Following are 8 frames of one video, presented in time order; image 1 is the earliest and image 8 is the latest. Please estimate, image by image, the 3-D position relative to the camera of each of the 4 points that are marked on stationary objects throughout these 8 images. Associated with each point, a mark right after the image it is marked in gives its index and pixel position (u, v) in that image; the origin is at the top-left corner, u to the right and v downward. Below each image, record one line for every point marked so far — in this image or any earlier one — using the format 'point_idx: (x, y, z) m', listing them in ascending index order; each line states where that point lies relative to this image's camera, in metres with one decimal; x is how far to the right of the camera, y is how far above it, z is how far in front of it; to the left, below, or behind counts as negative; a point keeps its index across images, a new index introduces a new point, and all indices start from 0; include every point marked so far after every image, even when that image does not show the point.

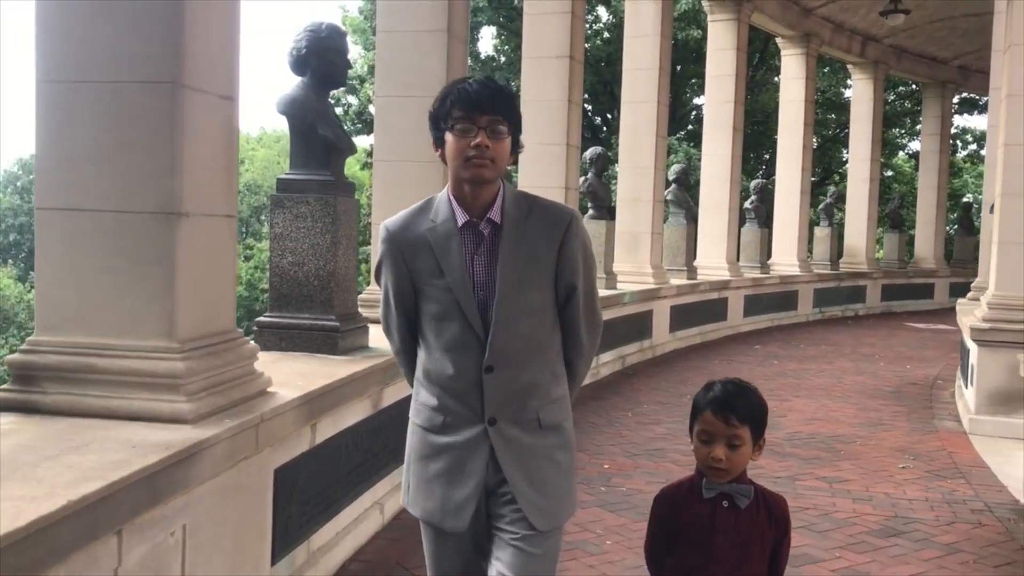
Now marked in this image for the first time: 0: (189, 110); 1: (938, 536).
0: (-1.3, +0.7, +4.0) m
1: (+2.9, -1.7, +6.8) m
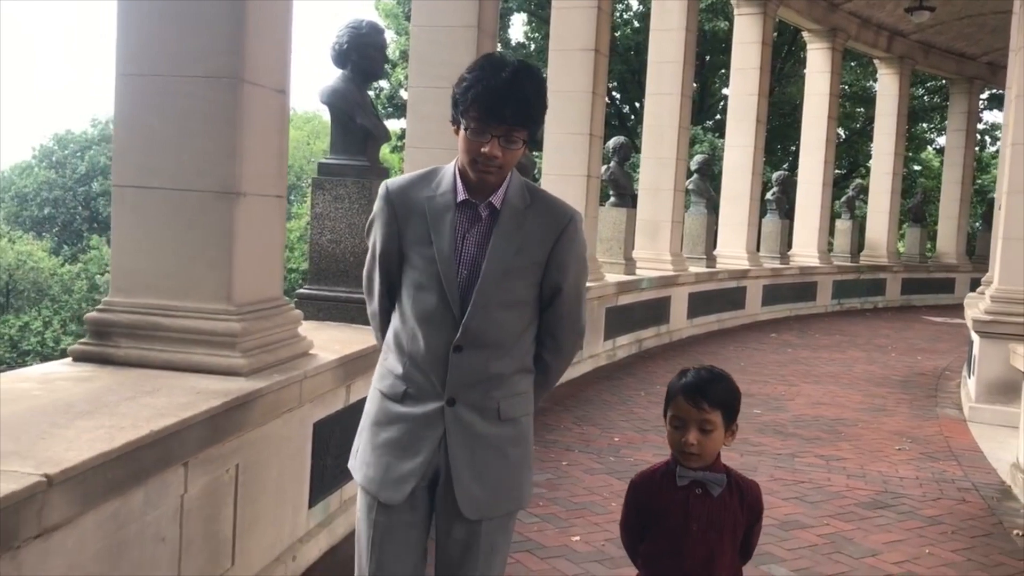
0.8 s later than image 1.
0: (-1.2, +0.9, +4.5) m
1: (+3.0, -1.6, +7.2) m
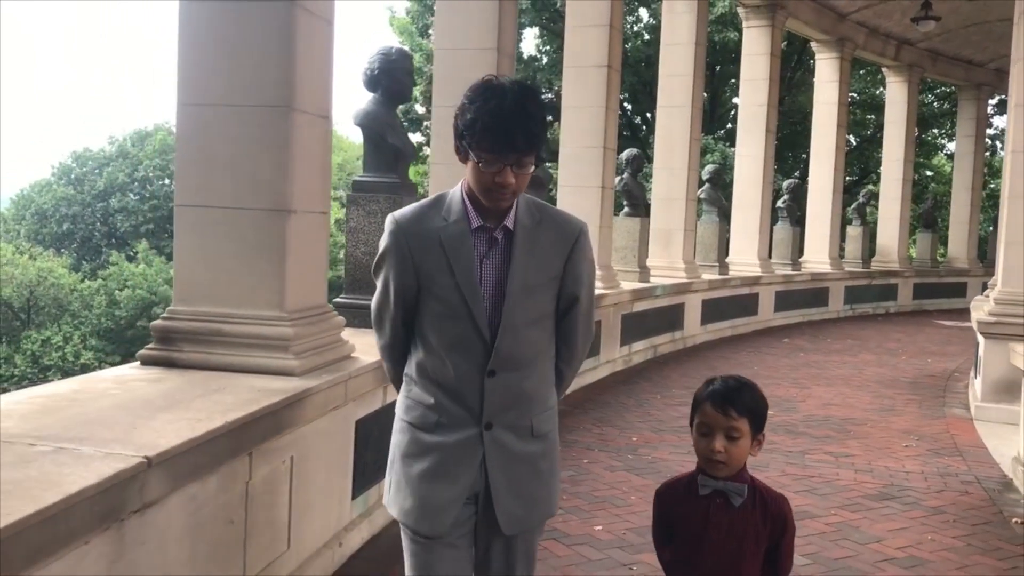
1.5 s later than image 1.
0: (-1.1, +0.8, +5.0) m
1: (+3.2, -1.6, +7.6) m
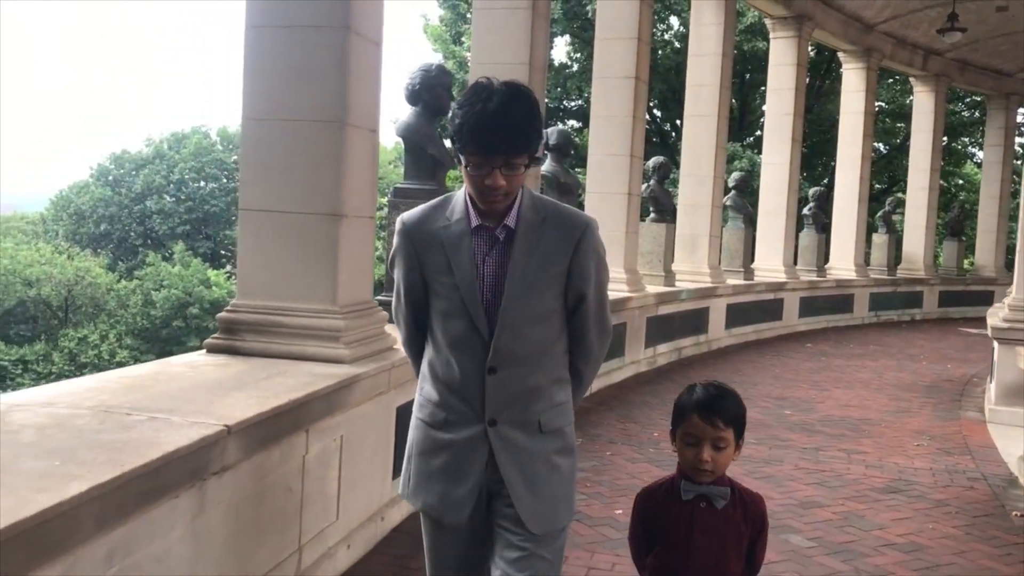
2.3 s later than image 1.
0: (-0.9, +0.8, +5.6) m
1: (+3.4, -1.7, +8.0) m
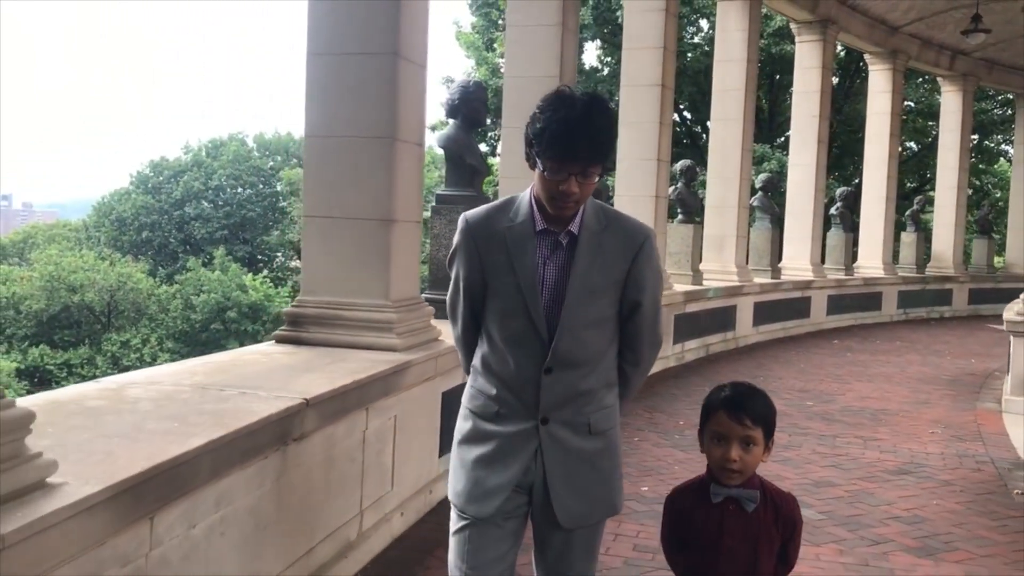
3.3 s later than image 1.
0: (-0.7, +0.9, +6.3) m
1: (+3.7, -1.6, +8.6) m
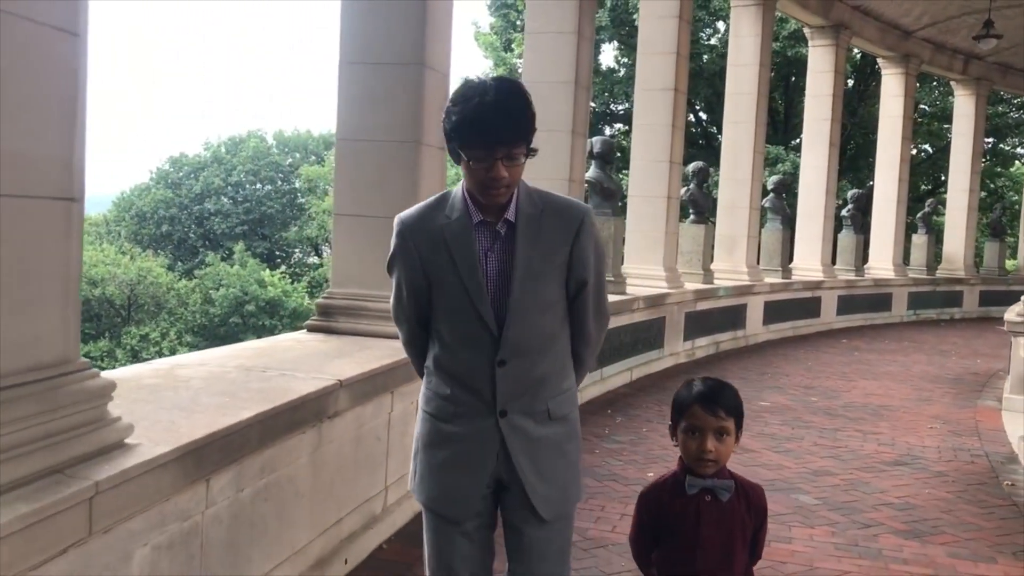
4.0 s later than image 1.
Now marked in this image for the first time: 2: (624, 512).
0: (-0.6, +0.9, +6.7) m
1: (+3.9, -1.6, +9.0) m
2: (+0.8, -1.6, +7.0) m
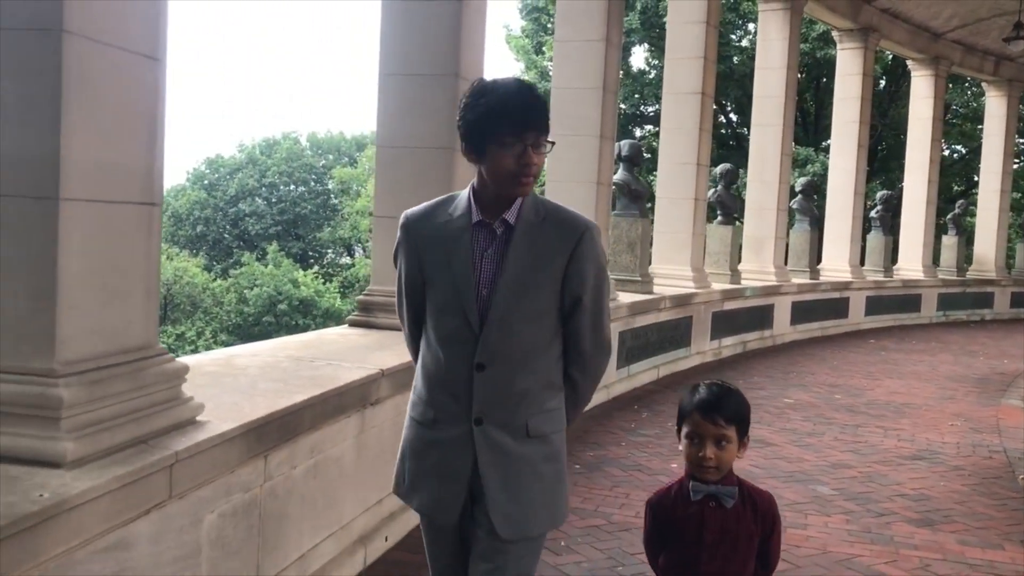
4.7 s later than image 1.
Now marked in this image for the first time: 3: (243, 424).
0: (-0.4, +0.9, +7.1) m
1: (+4.2, -1.6, +9.2) m
2: (+1.0, -1.6, +7.3) m
3: (-1.1, -0.6, +4.0) m
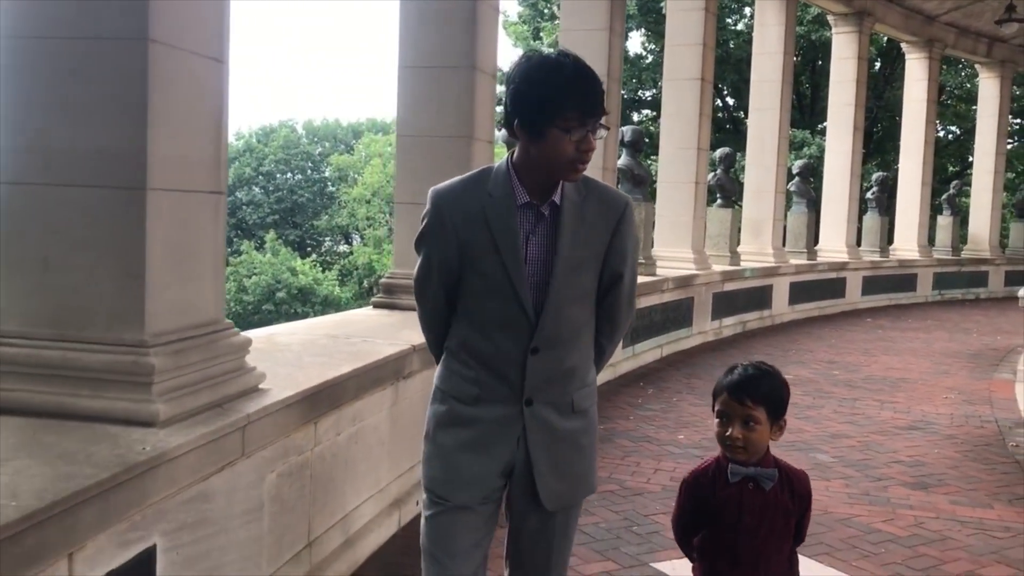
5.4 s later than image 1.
0: (-0.3, +1.1, +7.5) m
1: (+4.3, -1.4, +9.7) m
2: (+1.1, -1.4, +7.7) m
3: (-1.0, -0.5, +4.4) m
